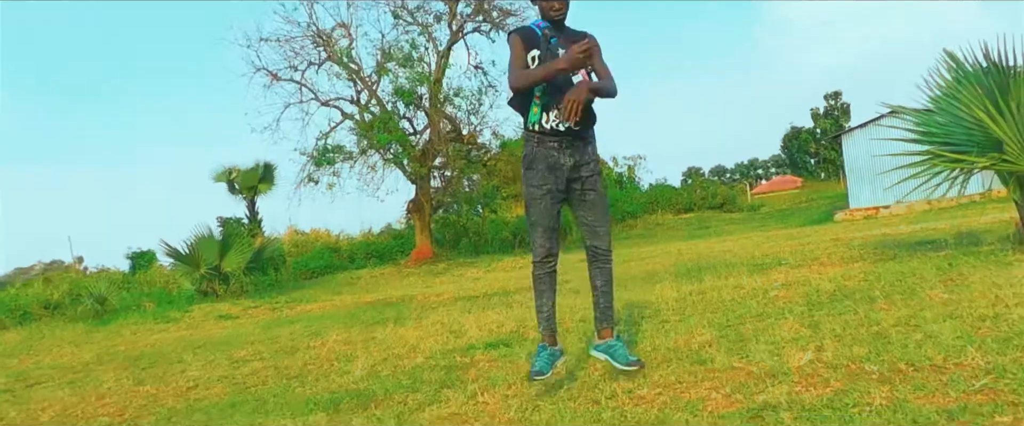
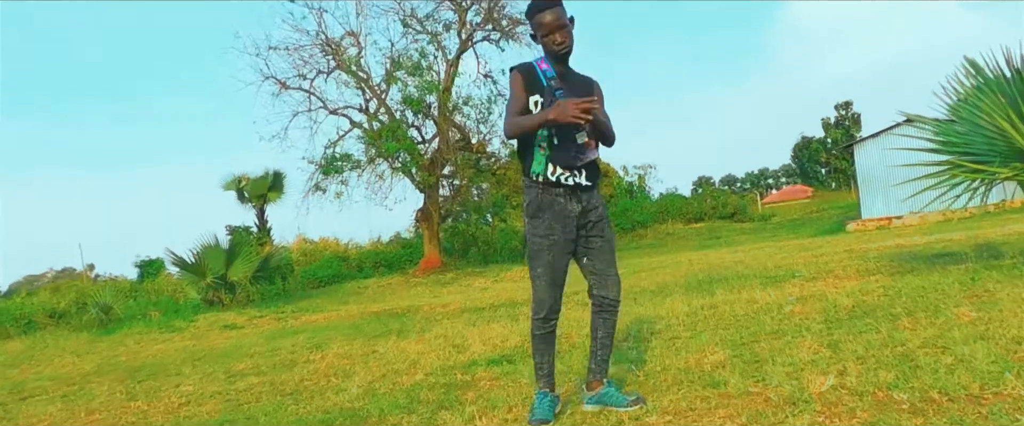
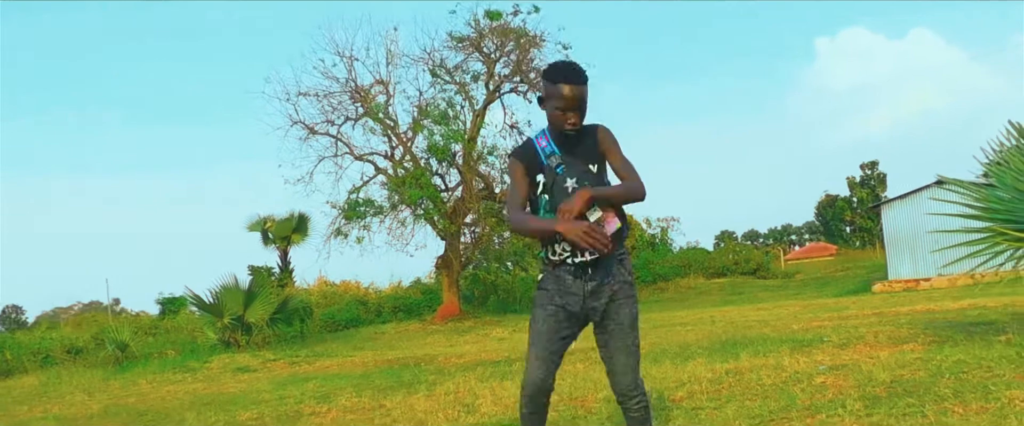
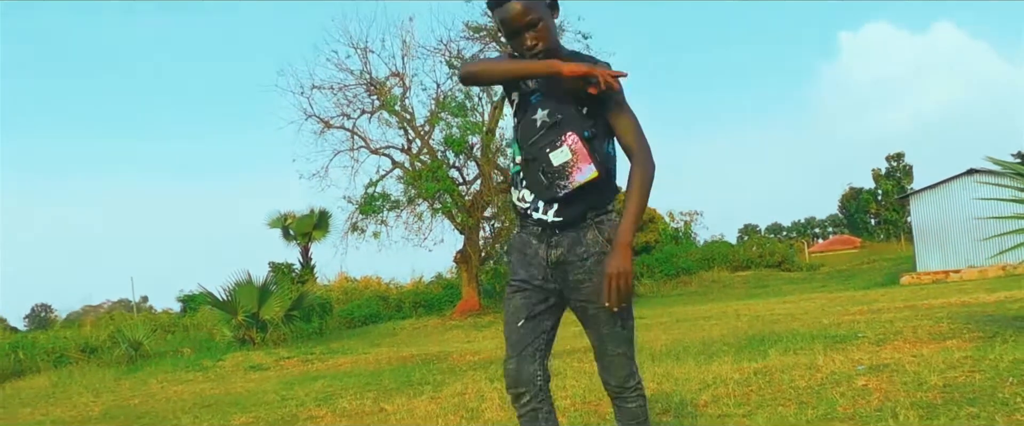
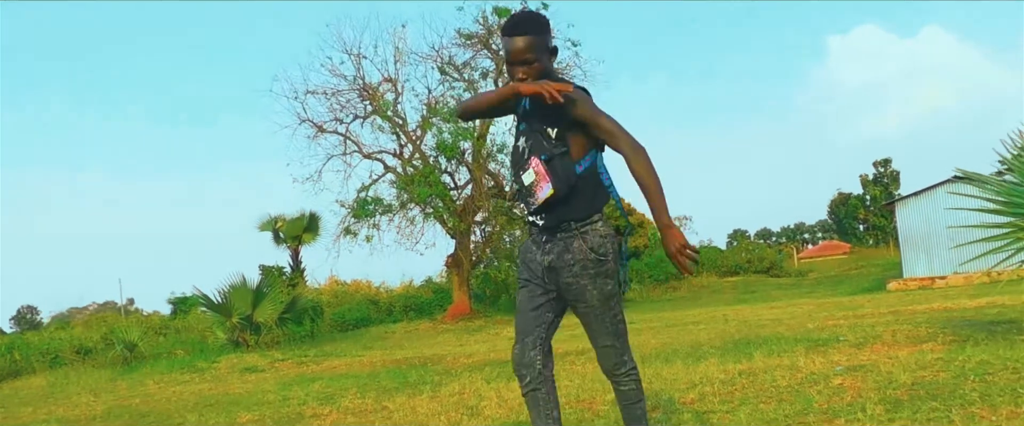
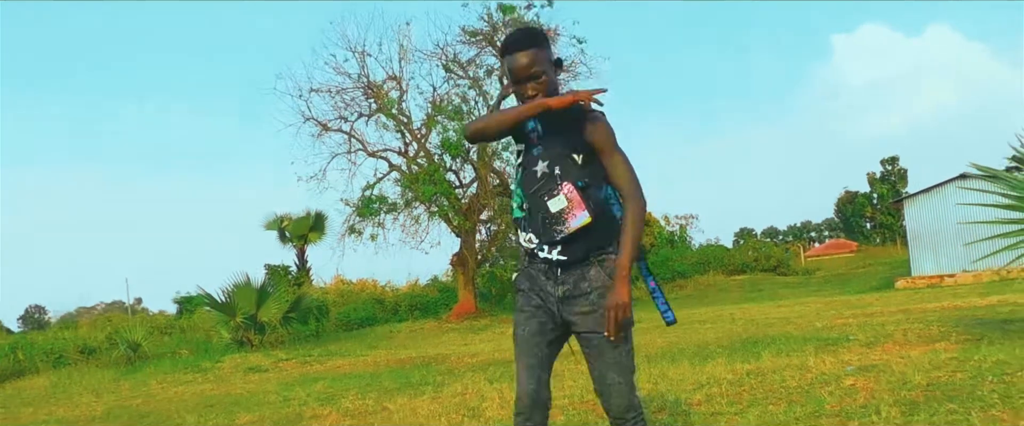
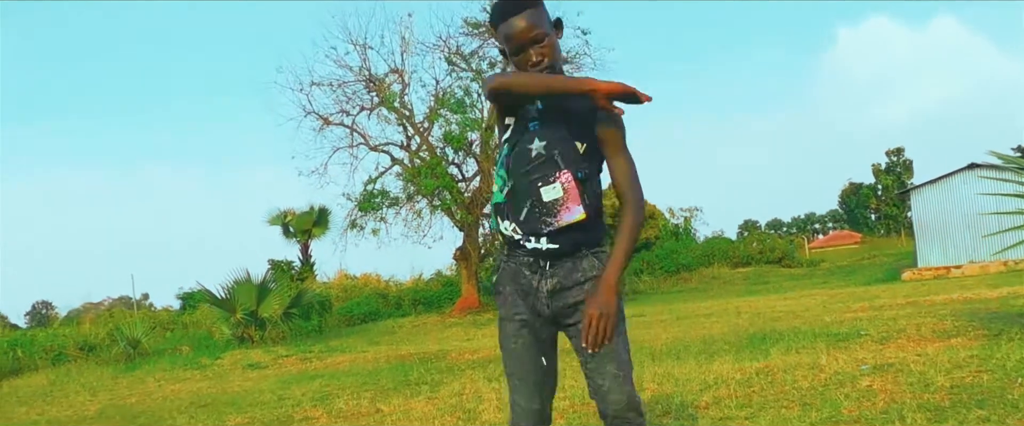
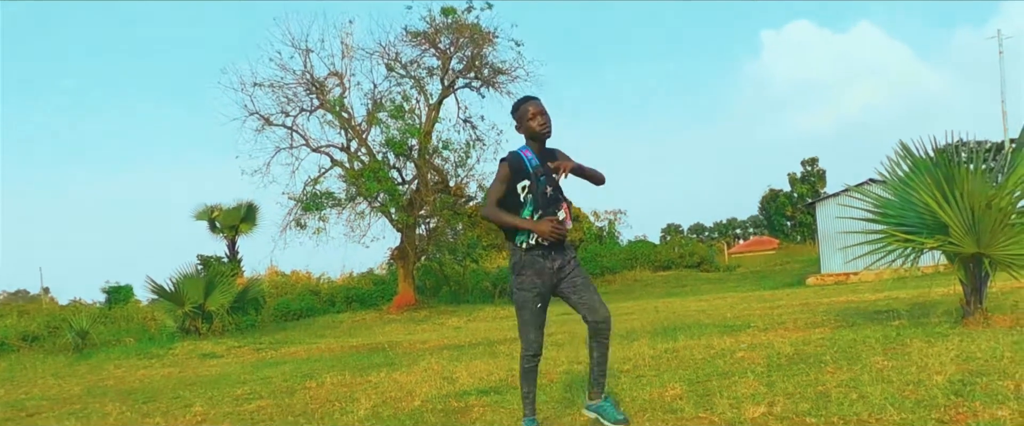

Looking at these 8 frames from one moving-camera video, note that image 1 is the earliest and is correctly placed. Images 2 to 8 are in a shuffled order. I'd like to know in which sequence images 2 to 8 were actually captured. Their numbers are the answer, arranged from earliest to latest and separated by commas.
2, 7, 4, 6, 5, 3, 8
